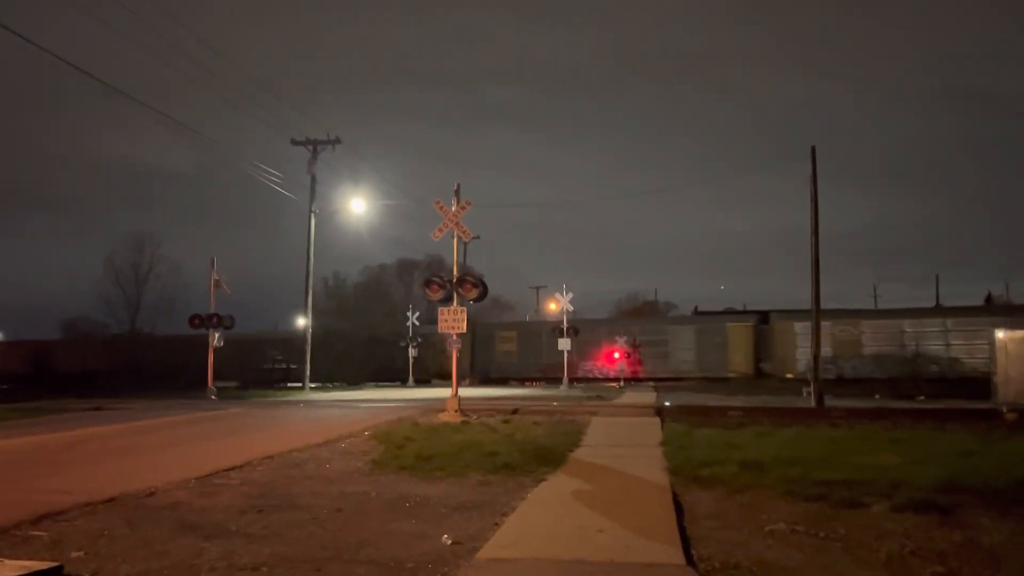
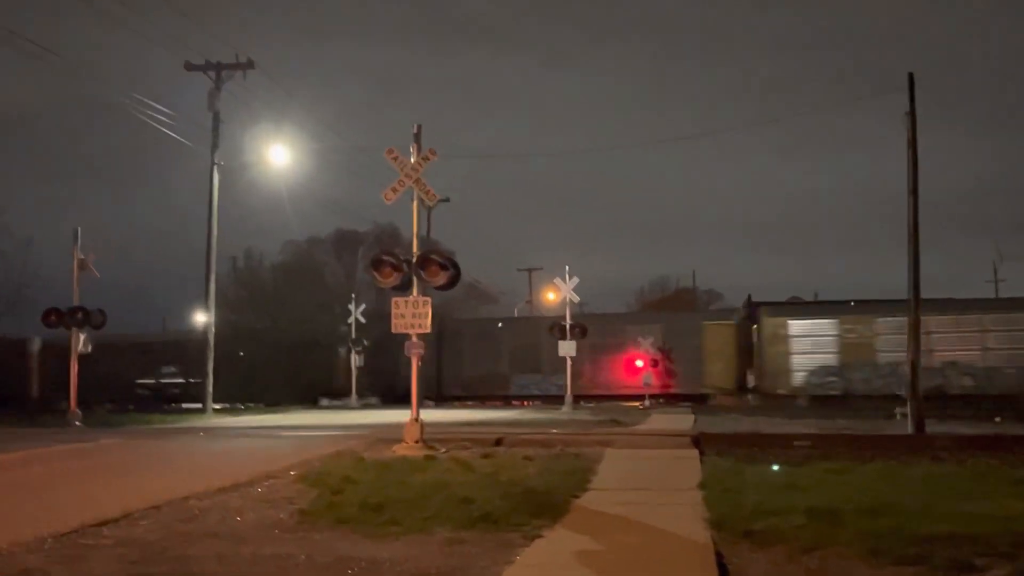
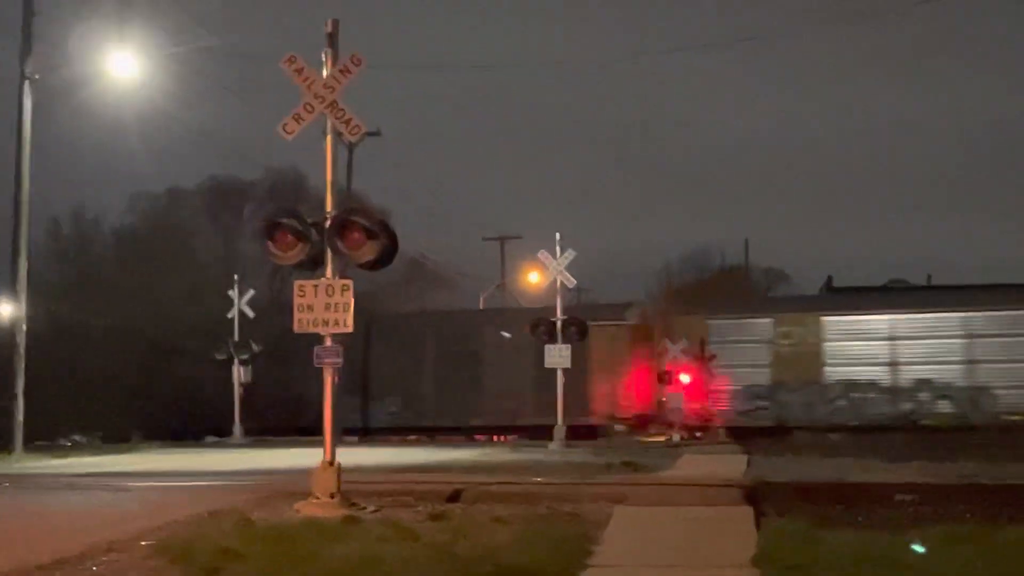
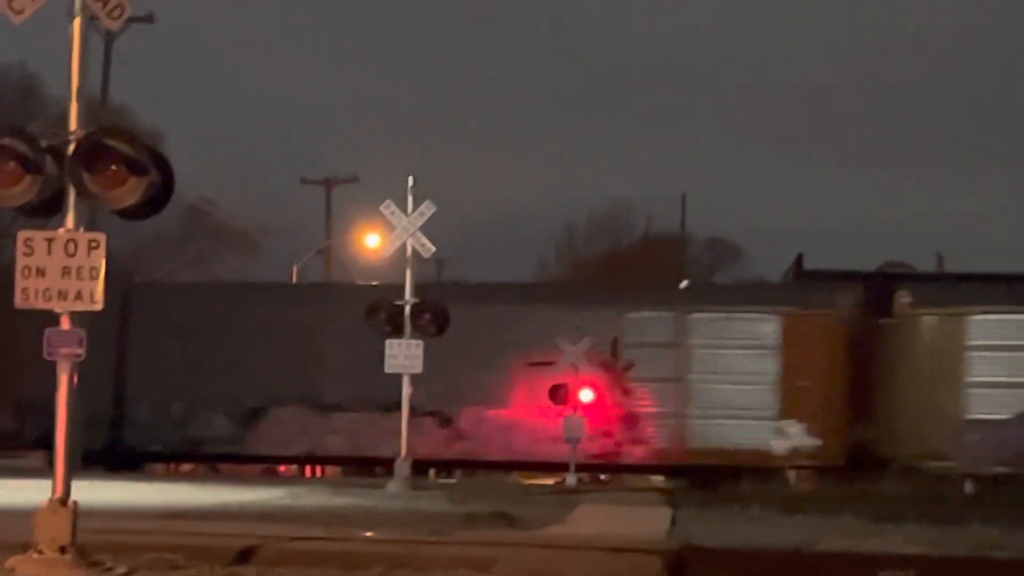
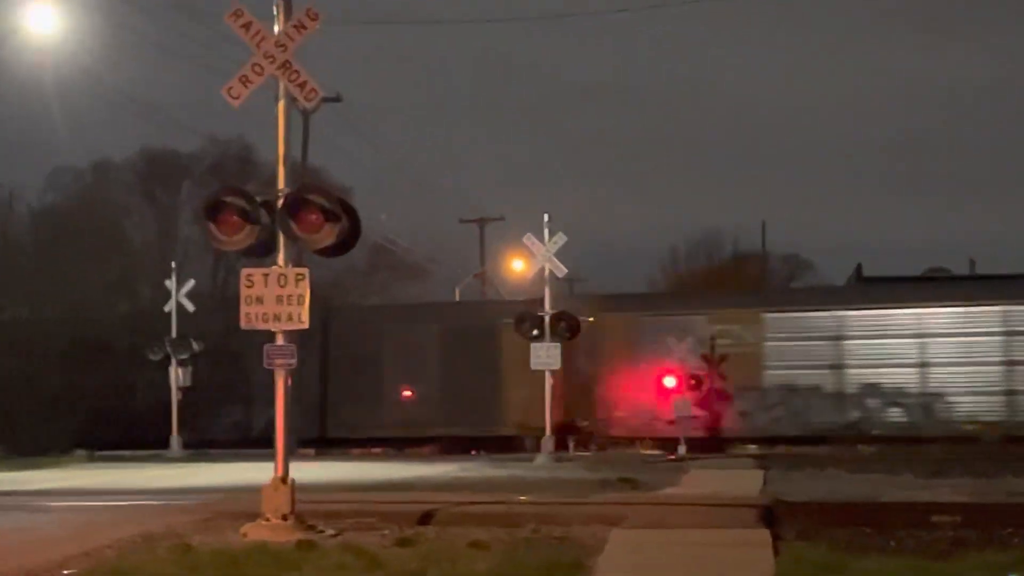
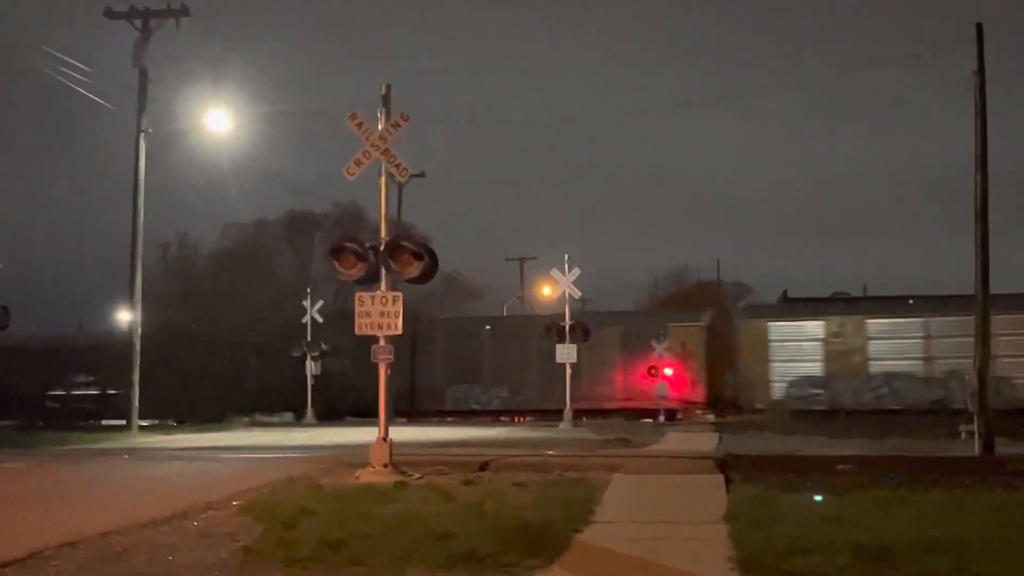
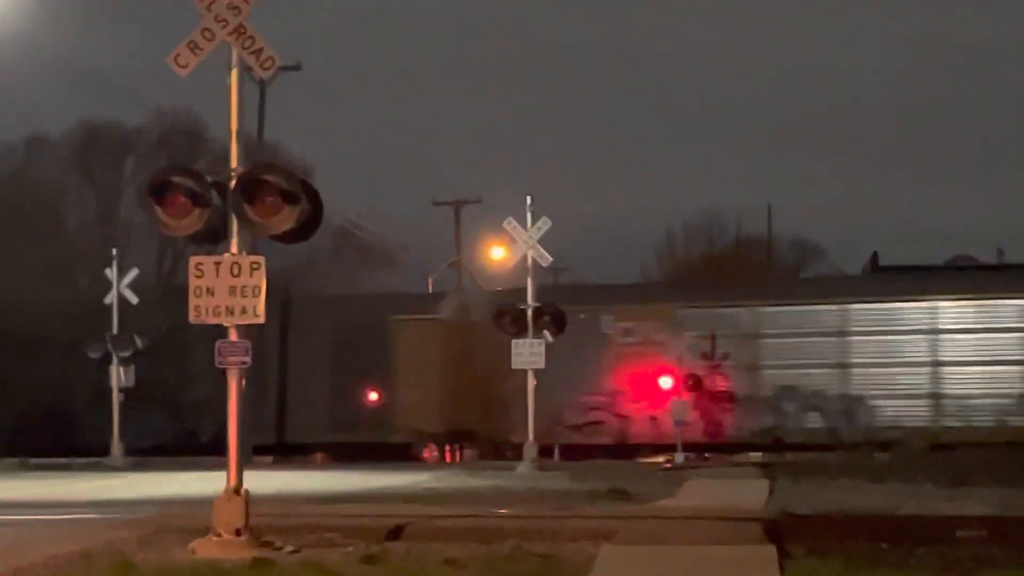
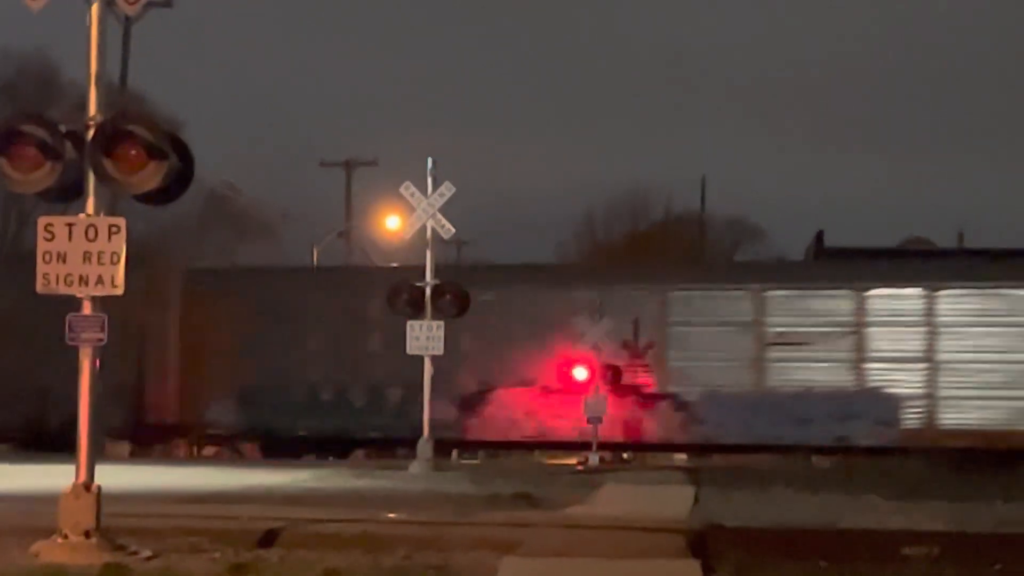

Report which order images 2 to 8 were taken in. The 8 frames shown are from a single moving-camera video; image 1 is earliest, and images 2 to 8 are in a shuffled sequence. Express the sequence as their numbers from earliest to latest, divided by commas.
2, 6, 3, 5, 7, 8, 4
